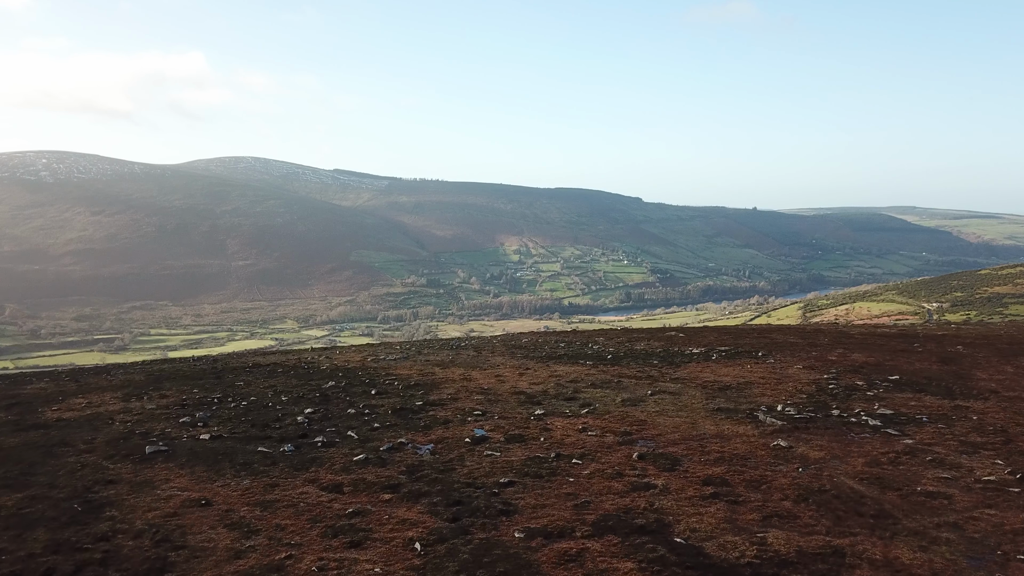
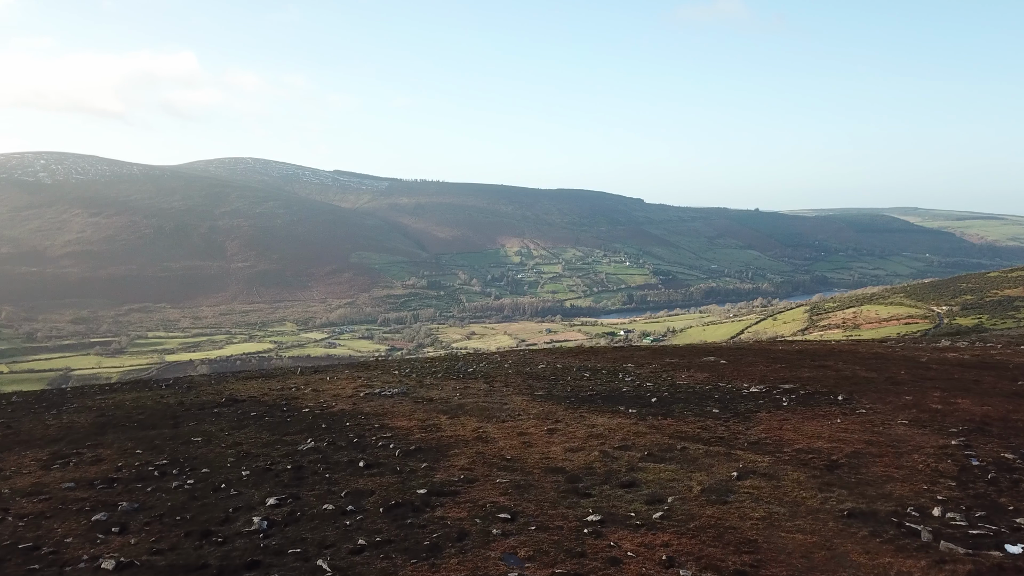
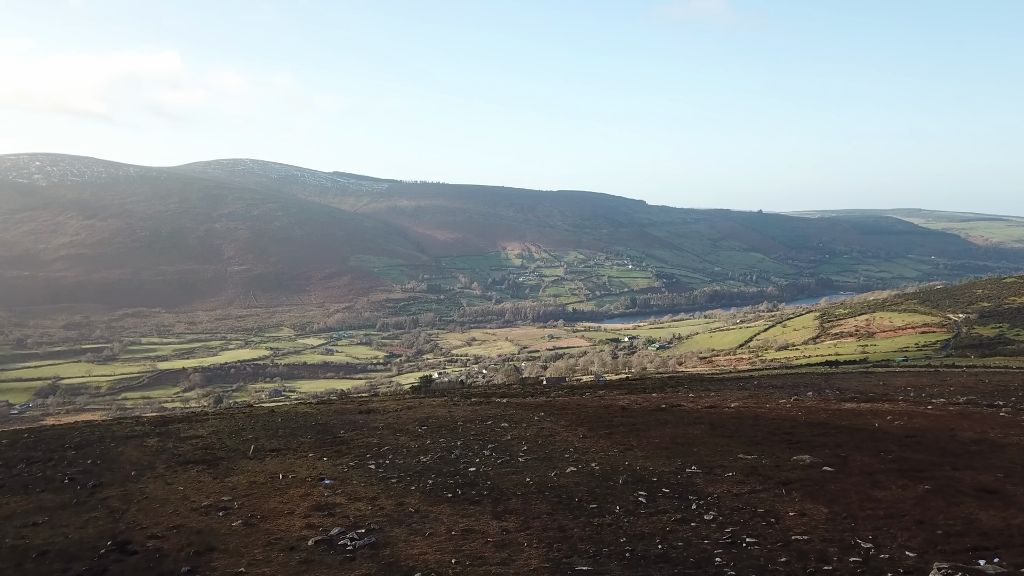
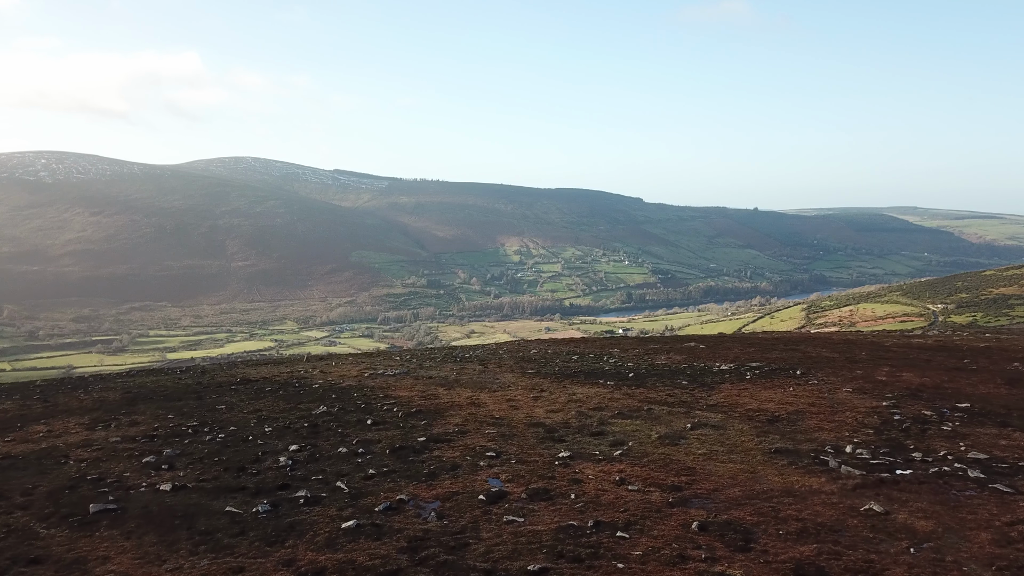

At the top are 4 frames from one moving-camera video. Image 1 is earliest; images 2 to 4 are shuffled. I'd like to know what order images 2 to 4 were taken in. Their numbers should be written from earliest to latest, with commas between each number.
4, 2, 3
